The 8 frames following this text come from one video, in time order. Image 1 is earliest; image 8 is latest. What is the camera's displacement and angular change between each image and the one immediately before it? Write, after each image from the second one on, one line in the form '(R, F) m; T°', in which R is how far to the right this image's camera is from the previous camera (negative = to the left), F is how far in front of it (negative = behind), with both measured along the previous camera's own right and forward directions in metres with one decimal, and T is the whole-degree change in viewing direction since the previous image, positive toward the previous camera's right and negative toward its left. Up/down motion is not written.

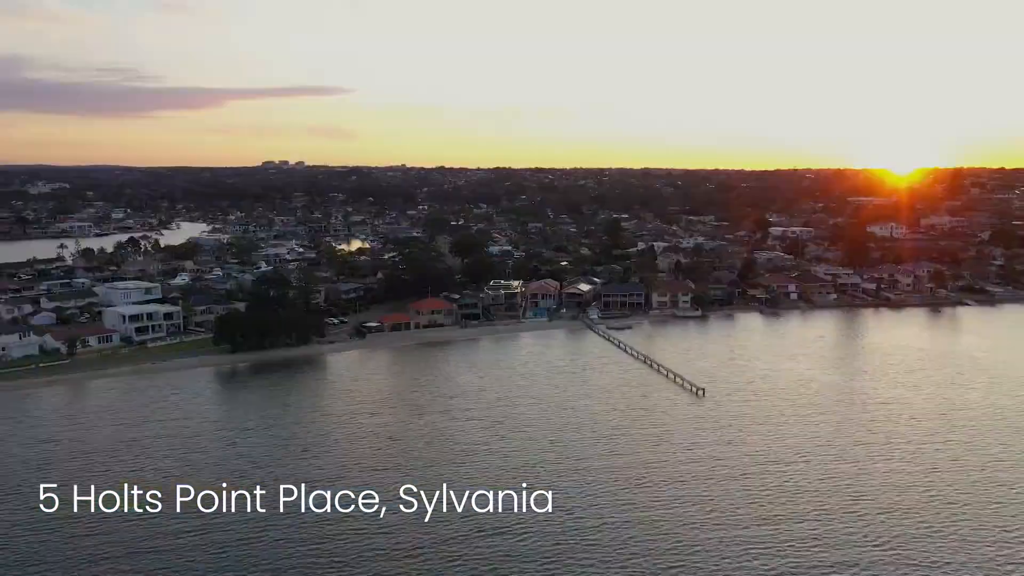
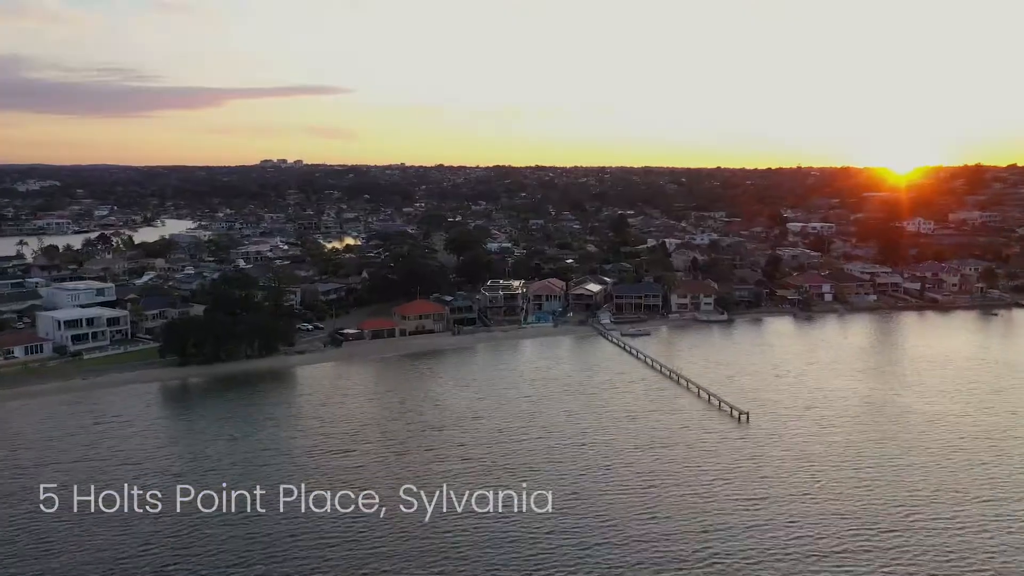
(0.0, +6.1) m; 0°
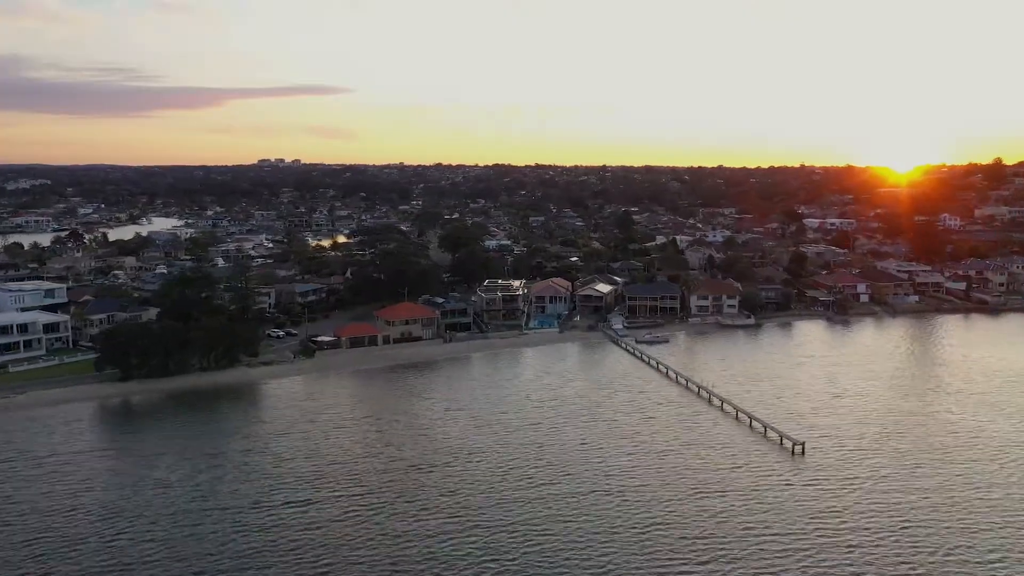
(0.0, +5.1) m; 0°
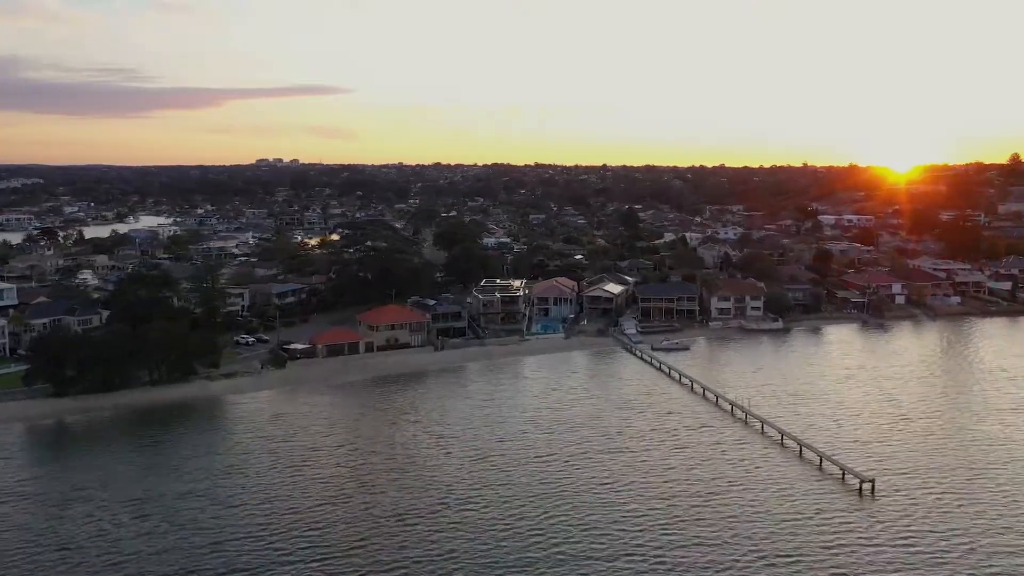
(0.0, +4.2) m; 0°
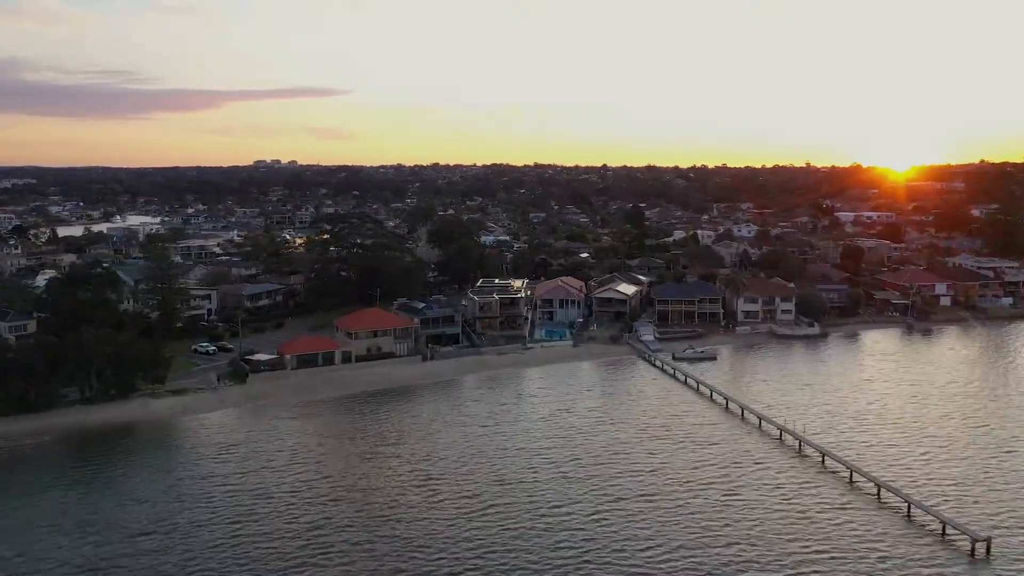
(0.0, +4.2) m; 0°
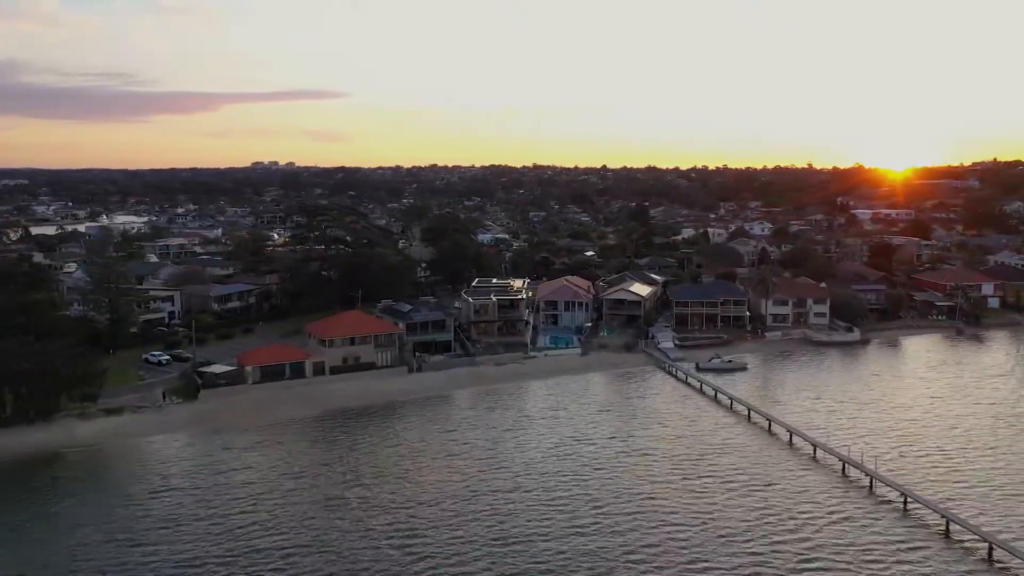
(0.0, +3.7) m; 0°
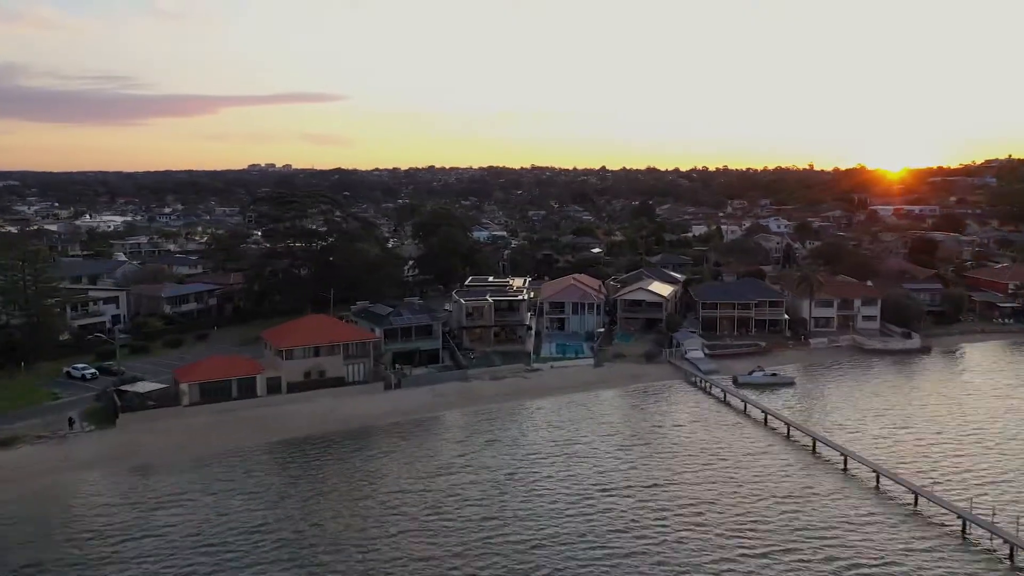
(0.0, +4.2) m; 0°
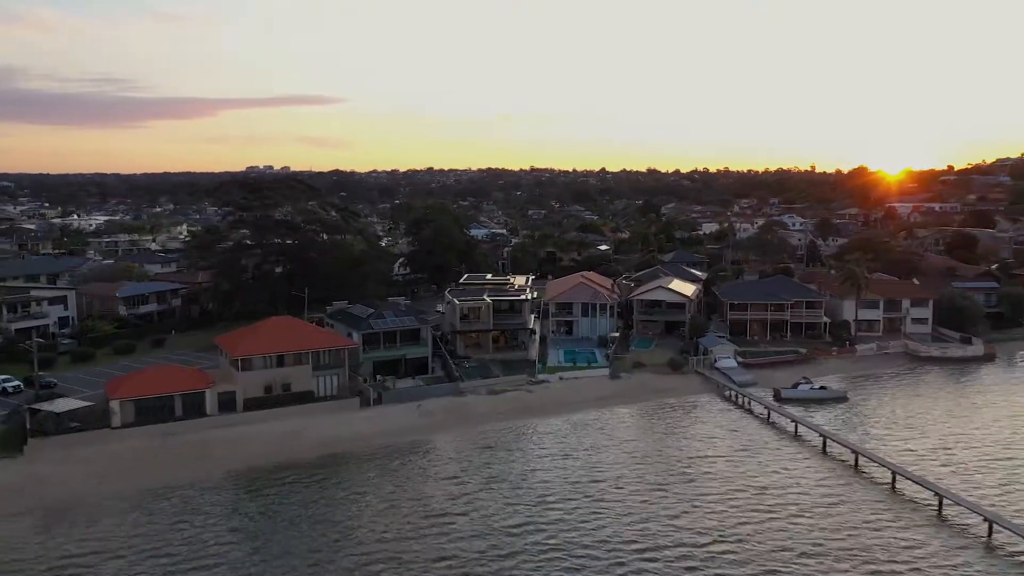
(0.0, +3.1) m; 0°
